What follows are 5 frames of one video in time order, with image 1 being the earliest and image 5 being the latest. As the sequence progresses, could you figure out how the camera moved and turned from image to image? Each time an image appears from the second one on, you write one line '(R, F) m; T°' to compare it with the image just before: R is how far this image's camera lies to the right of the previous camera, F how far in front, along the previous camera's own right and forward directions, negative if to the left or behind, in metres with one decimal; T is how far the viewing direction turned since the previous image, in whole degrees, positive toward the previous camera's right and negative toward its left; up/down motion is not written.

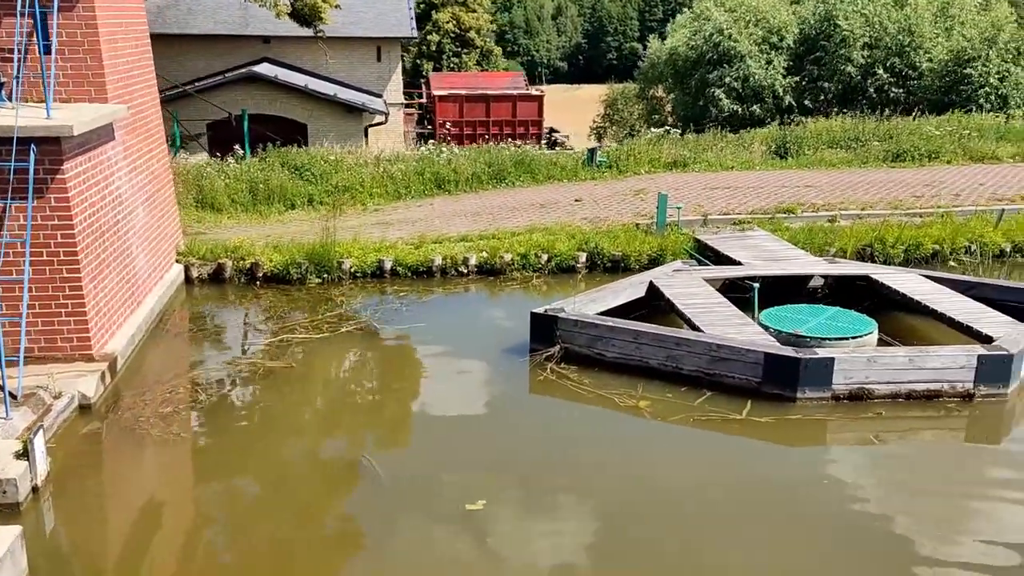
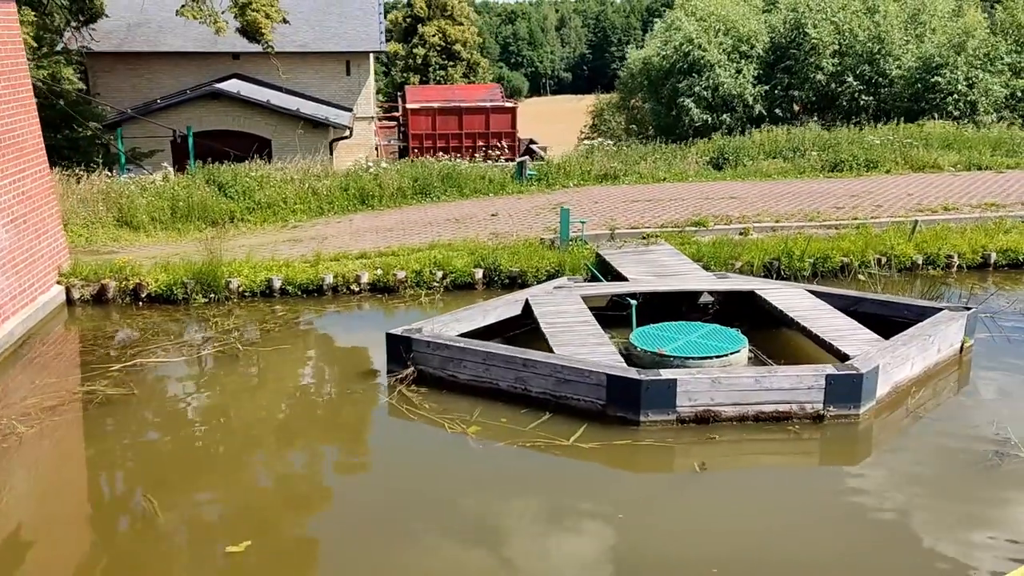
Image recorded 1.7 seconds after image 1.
(+1.2, +0.2) m; -1°
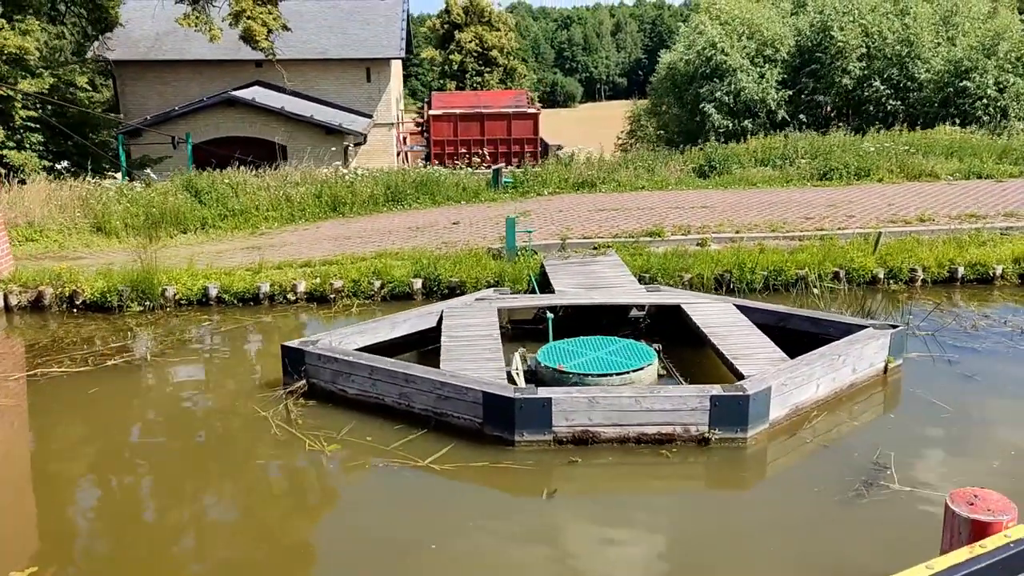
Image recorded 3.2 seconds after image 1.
(+1.2, +0.2) m; -4°
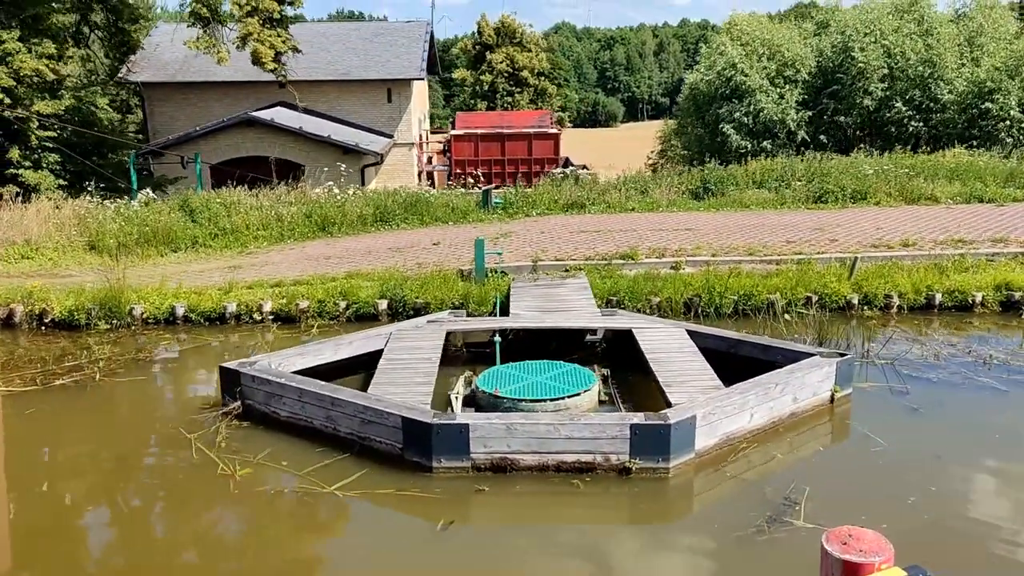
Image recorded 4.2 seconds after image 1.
(+0.8, +0.1) m; -3°
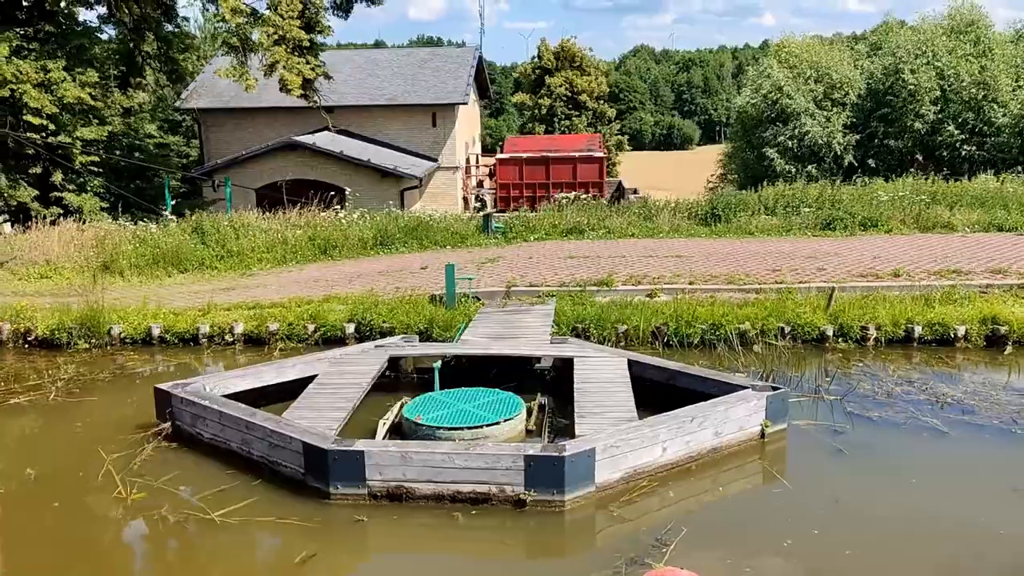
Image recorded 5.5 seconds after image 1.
(+1.1, +0.1) m; -5°
